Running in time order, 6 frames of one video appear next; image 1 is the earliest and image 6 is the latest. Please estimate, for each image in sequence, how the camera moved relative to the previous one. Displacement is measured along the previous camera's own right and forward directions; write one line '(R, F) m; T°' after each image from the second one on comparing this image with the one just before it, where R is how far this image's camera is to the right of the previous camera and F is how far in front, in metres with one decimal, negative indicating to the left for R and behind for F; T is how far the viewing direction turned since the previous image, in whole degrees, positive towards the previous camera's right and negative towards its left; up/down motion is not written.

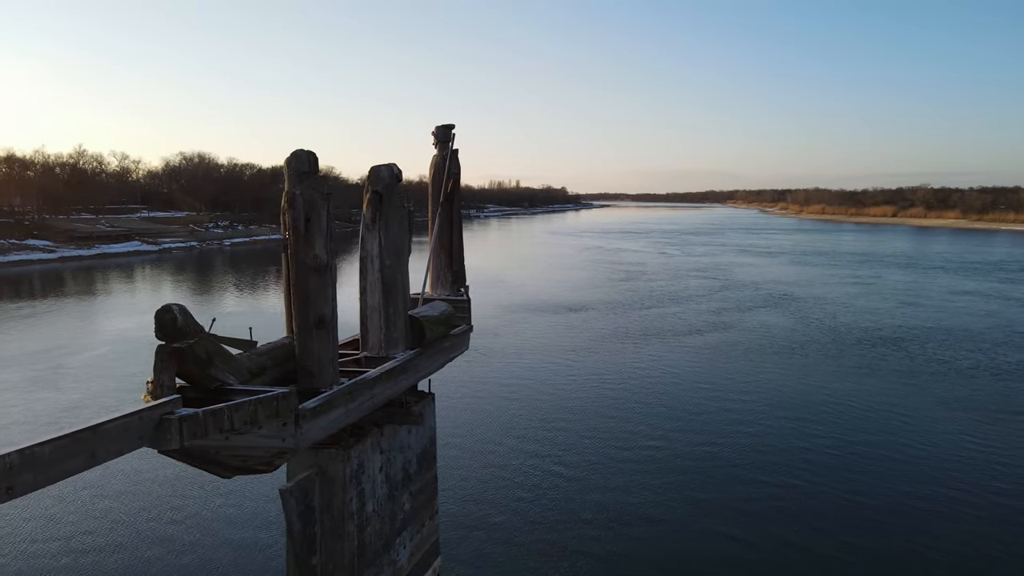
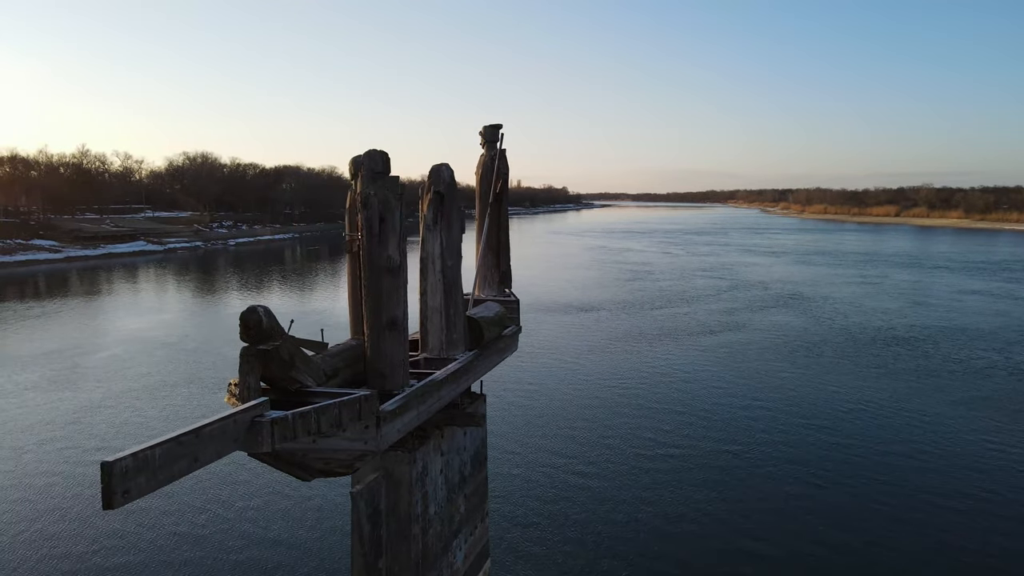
(-0.4, 0.0) m; 0°
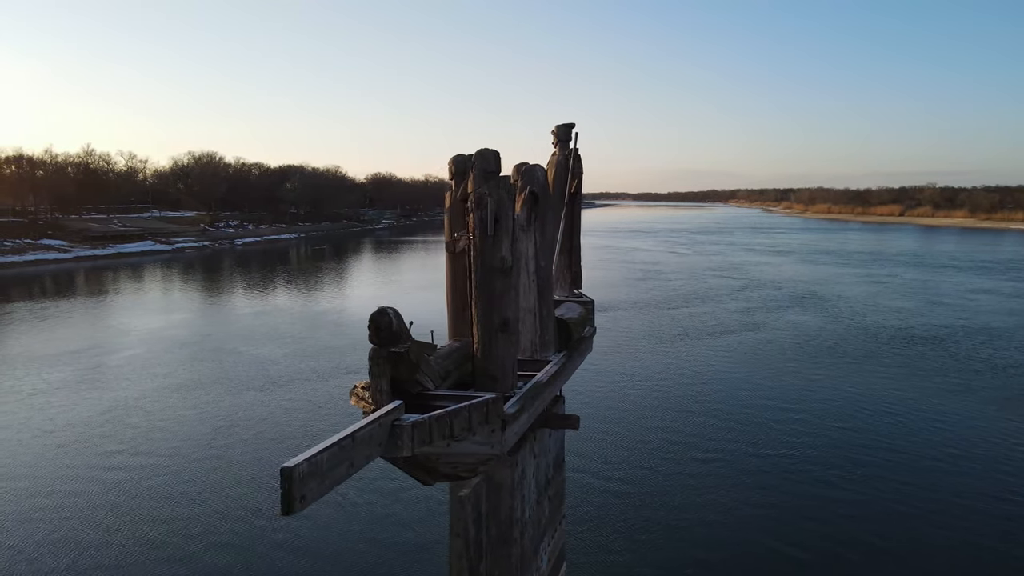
(-0.6, 0.0) m; 0°
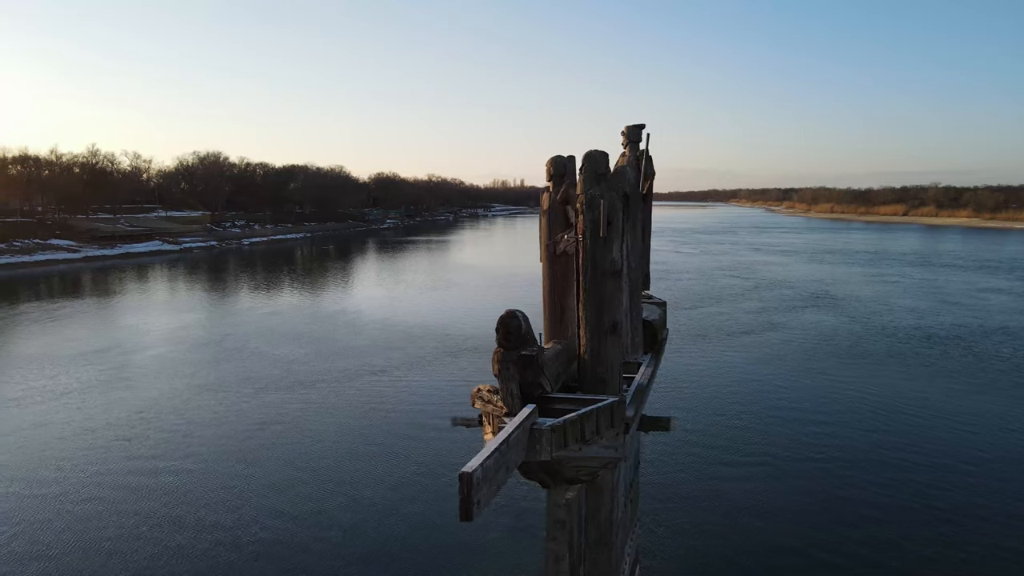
(-0.6, 0.0) m; 0°
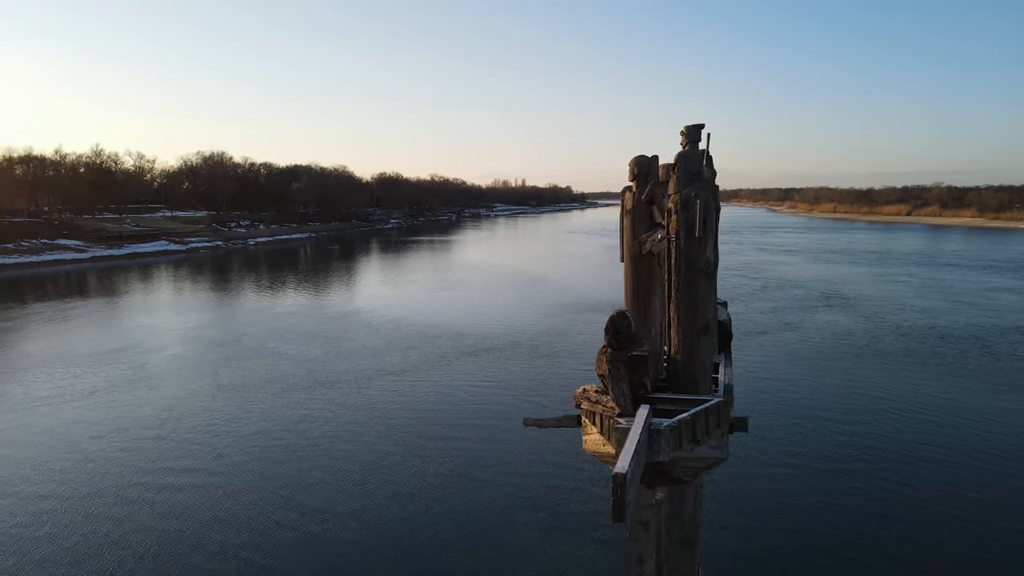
(-0.5, 0.0) m; 0°
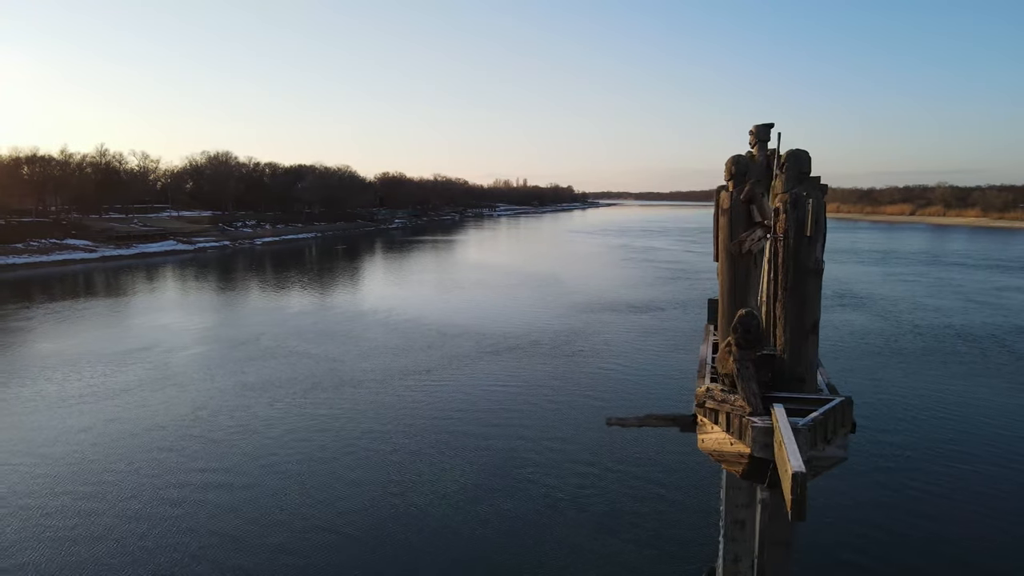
(-0.6, 0.0) m; 0°
